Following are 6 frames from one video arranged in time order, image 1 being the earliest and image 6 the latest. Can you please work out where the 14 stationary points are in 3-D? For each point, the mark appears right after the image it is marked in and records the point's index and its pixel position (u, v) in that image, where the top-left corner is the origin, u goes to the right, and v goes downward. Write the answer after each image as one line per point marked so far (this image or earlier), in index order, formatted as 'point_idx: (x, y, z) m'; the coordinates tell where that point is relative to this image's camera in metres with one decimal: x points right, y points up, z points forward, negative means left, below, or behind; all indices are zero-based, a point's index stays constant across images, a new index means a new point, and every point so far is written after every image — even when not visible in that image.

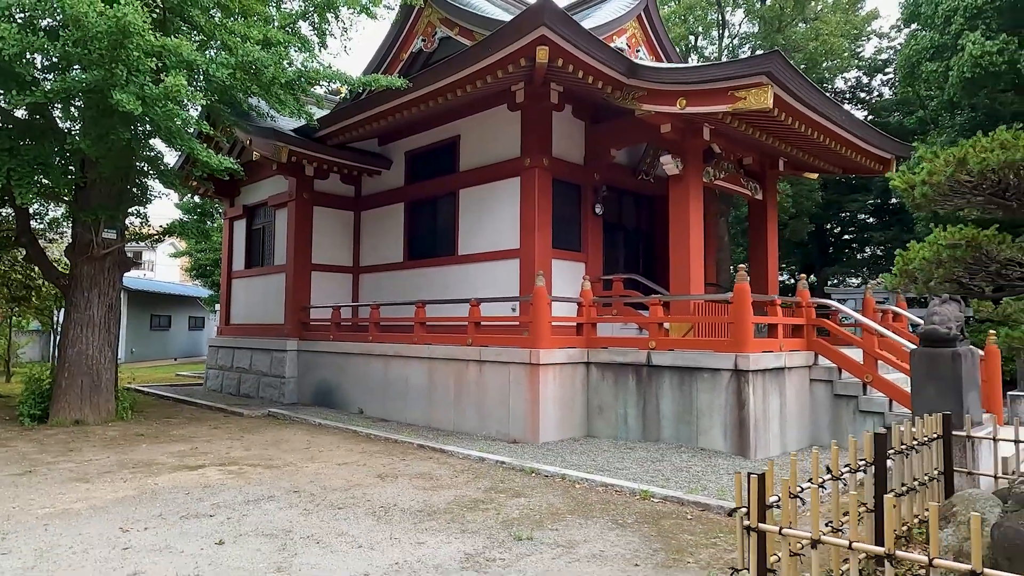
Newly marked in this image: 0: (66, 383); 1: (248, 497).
0: (-5.7, -1.2, +8.4) m
1: (-2.0, -1.6, +5.1) m
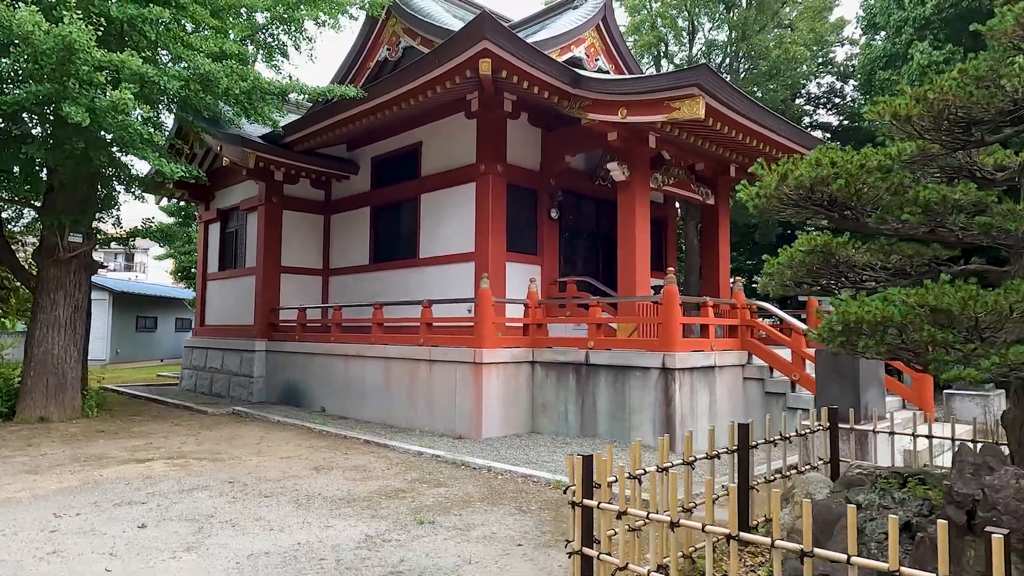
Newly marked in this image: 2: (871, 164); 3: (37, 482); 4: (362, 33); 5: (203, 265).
0: (-6.3, -1.2, +8.7) m
1: (-2.7, -1.6, +5.4) m
2: (+1.7, +0.6, +3.0) m
3: (-4.0, -1.6, +5.5) m
4: (-2.6, +4.5, +11.6) m
5: (-6.6, +0.5, +14.1) m
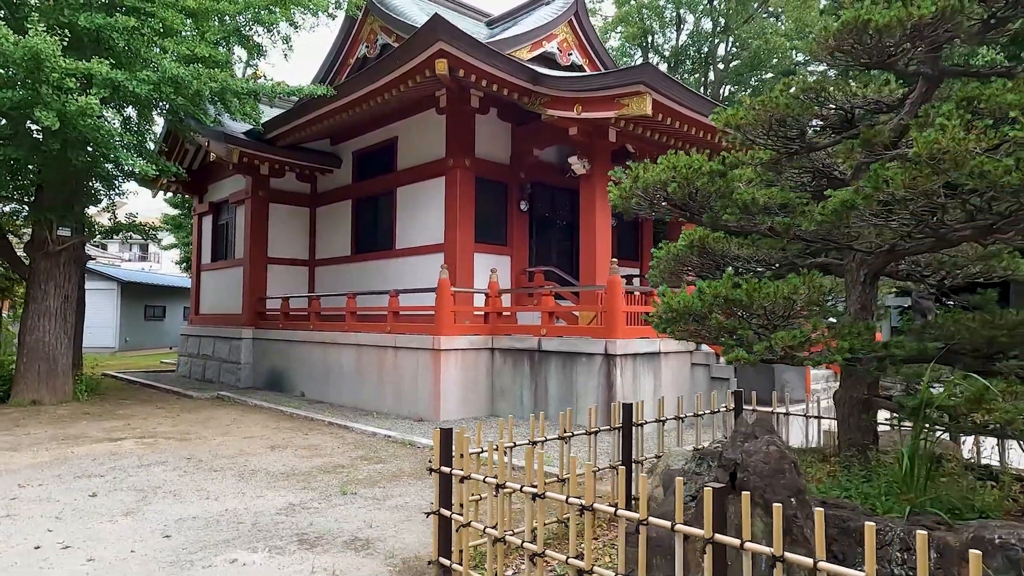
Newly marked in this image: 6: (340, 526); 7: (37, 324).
0: (-6.8, -1.1, +9.3) m
1: (-3.3, -1.6, +5.9) m
2: (+1.0, +0.6, +3.4) m
3: (-4.6, -1.5, +6.0) m
4: (-3.1, +4.6, +12.0) m
5: (-6.9, +0.7, +14.6) m
6: (-1.1, -1.5, +4.1) m
7: (-6.7, -0.5, +9.3) m
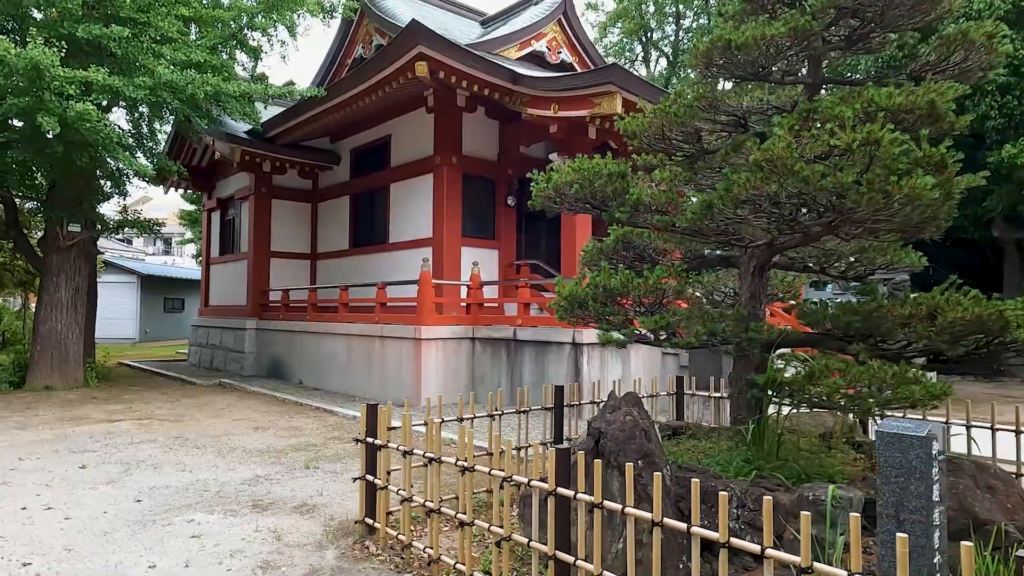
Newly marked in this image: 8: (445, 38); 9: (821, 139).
0: (-7.1, -1.0, +9.9) m
1: (-3.7, -1.5, +6.4) m
2: (+0.5, +0.7, +3.7) m
3: (-4.9, -1.5, +6.6) m
4: (-3.3, +4.8, +12.4) m
5: (-7.0, +0.9, +15.2) m
6: (-1.5, -1.4, +4.5) m
7: (-6.9, -0.4, +9.9) m
8: (-0.8, +3.2, +8.4) m
9: (+1.3, +0.6, +2.8) m
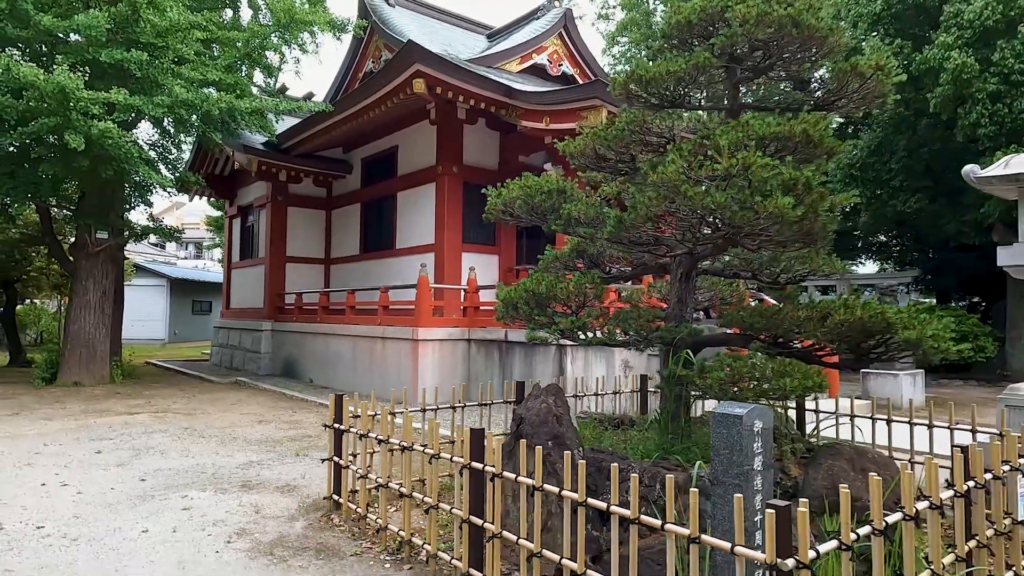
0: (-7.1, -1.1, +10.6) m
1: (-3.9, -1.5, +7.0) m
2: (+0.2, +0.6, +4.2) m
3: (-5.1, -1.5, +7.3) m
4: (-3.2, +4.7, +13.0) m
5: (-6.8, +0.8, +16.0) m
6: (-1.8, -1.4, +5.0) m
7: (-7.0, -0.5, +10.7) m
8: (-1.0, +3.1, +8.9) m
9: (+1.0, +0.6, +3.3) m
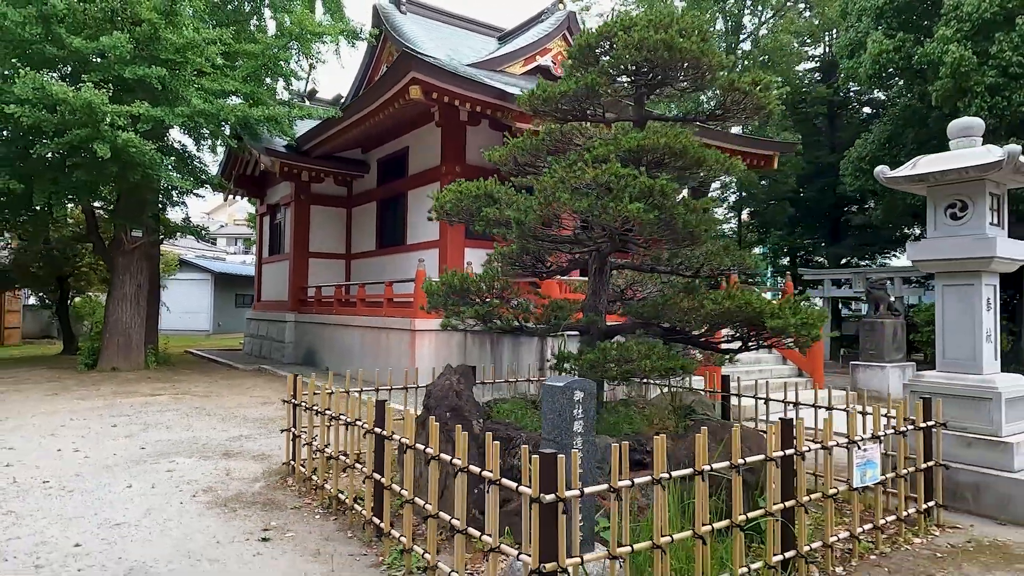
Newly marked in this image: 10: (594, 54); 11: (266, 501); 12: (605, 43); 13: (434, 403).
0: (-7.2, -0.9, +11.7) m
1: (-4.1, -1.4, +7.8) m
2: (-0.3, +0.7, +4.7) m
3: (-5.4, -1.4, +8.2) m
4: (-3.0, +4.8, +13.7) m
5: (-6.5, +0.9, +17.0) m
6: (-2.2, -1.4, +5.7) m
7: (-7.0, -0.3, +11.7) m
8: (-1.1, +3.2, +9.5) m
9: (+0.4, +0.7, +3.7) m
10: (+0.5, +1.5, +4.2) m
11: (-1.6, -1.4, +4.3) m
12: (+0.6, +1.5, +4.2) m
13: (-0.5, -0.7, +3.8) m
